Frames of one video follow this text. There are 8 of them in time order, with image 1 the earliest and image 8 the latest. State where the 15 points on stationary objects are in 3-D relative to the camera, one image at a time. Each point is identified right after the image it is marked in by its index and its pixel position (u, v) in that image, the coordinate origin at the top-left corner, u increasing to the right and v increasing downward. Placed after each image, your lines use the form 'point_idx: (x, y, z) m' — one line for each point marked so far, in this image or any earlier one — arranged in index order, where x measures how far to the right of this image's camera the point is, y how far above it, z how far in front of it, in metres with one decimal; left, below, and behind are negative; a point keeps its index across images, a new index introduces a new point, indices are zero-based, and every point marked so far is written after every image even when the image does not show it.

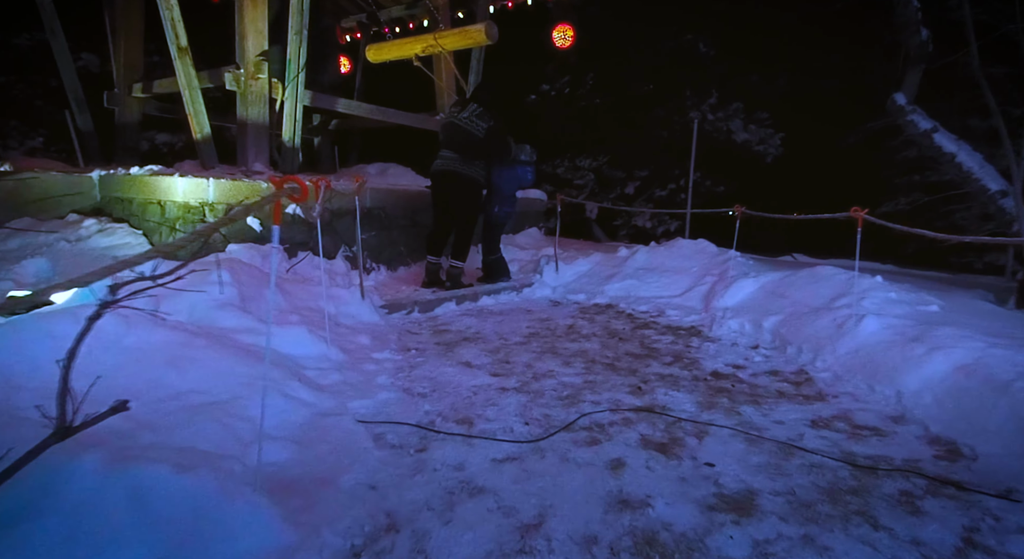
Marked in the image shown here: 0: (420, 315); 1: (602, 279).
0: (-0.8, -0.3, +4.2) m
1: (+1.0, 0.0, +5.7) m
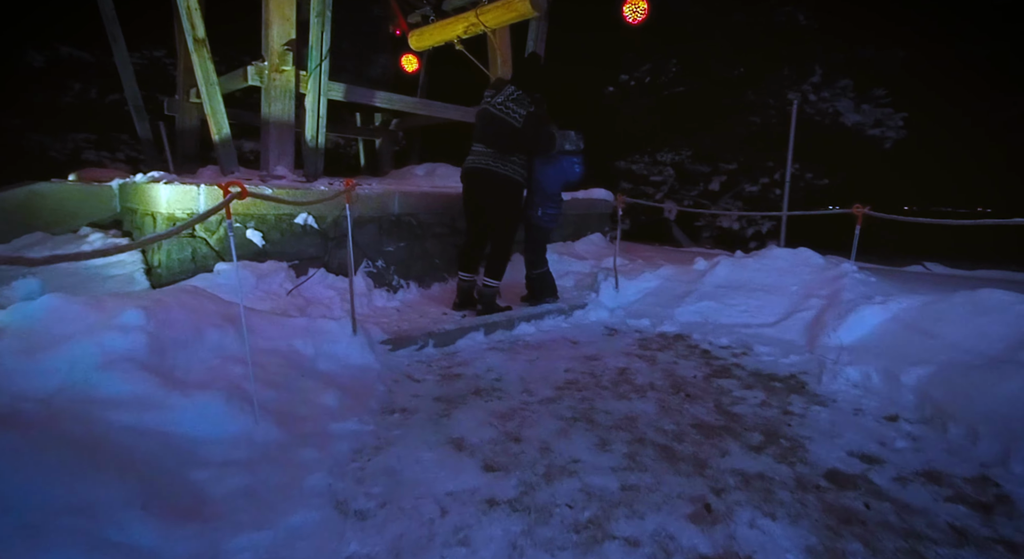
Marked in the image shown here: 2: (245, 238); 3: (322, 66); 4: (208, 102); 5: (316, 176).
0: (-0.5, -0.5, +3.4) m
1: (+1.5, -0.2, +4.7) m
2: (-2.2, +0.3, +4.0) m
3: (-1.9, +2.2, +4.8) m
4: (-2.9, +1.8, +4.8) m
5: (-2.0, +1.1, +5.1) m
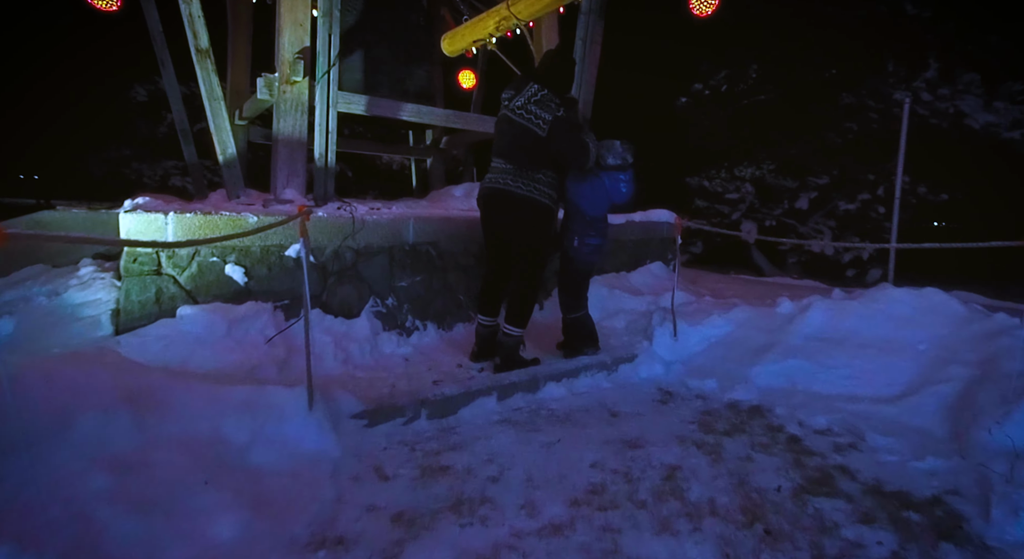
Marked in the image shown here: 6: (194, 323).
0: (-0.5, -0.8, +2.7) m
1: (+1.7, -0.5, +3.6) m
2: (-2.0, 0.0, +3.5) m
3: (-1.6, +1.8, +4.3) m
4: (-2.6, +1.5, +4.5) m
5: (-1.7, +0.7, +4.6) m
6: (-2.1, -0.3, +3.2) m
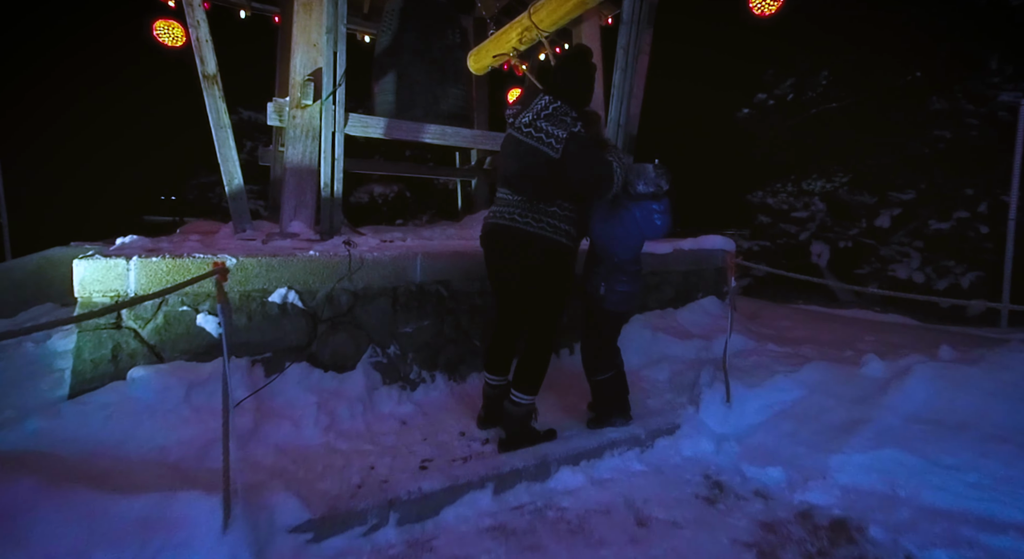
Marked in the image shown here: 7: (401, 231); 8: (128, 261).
0: (-0.5, -1.1, +2.1) m
1: (+1.8, -0.9, +2.8) m
2: (-2.0, -0.3, +3.1) m
3: (-1.4, +1.5, +3.9) m
4: (-2.4, +1.1, +4.2) m
5: (-1.5, +0.4, +4.2) m
6: (-2.1, -0.6, +2.8) m
7: (-1.1, +0.5, +5.0) m
8: (-2.2, +0.1, +2.9) m
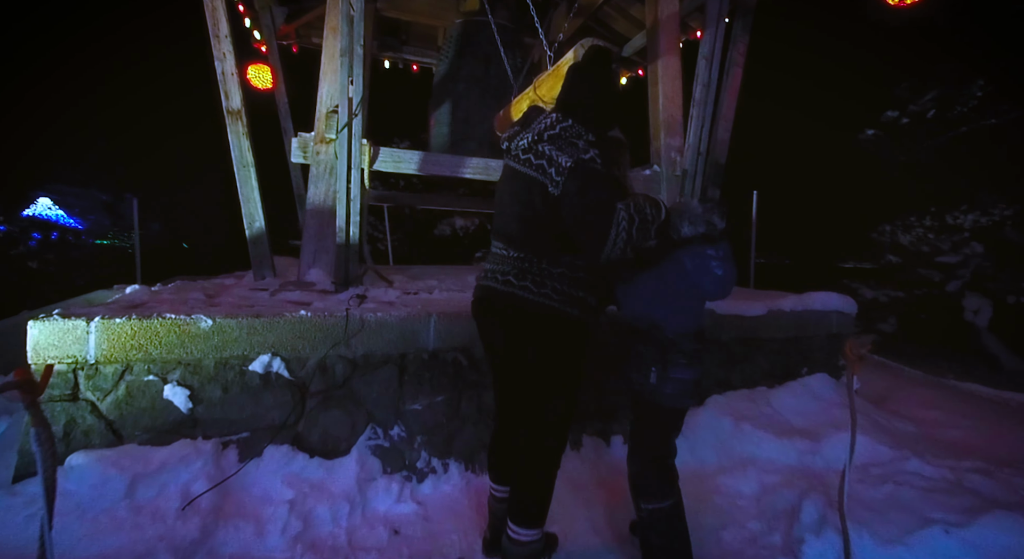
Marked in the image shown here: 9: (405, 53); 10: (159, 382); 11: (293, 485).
0: (-0.6, -1.4, +1.4) m
1: (+1.7, -1.3, +1.7) m
2: (-1.9, -0.6, +2.6) m
3: (-1.1, +1.1, +3.4) m
4: (-2.1, +0.7, +3.9) m
5: (-1.2, 0.0, +3.7) m
6: (-2.0, -0.9, +2.4) m
7: (-0.7, 0.0, +4.4) m
8: (-2.1, -0.2, +2.5) m
9: (-1.2, +2.9, +6.5) m
10: (-1.9, -0.5, +2.7) m
11: (-1.2, -1.1, +2.7) m
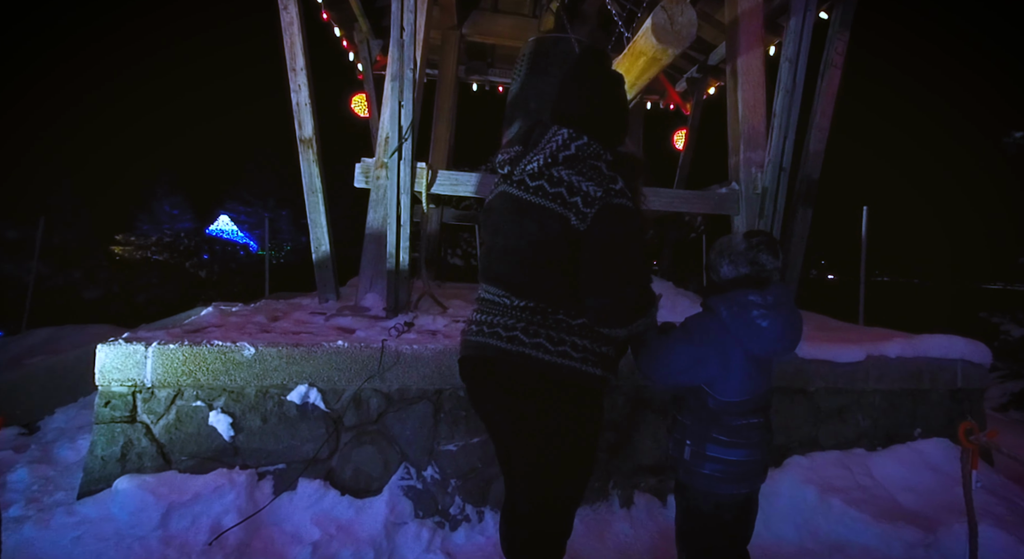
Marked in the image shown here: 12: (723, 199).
0: (-0.7, -1.6, +1.2) m
1: (+1.7, -1.5, +1.1) m
2: (-1.7, -0.8, +2.7) m
3: (-0.8, +0.9, +3.4) m
4: (-1.6, +0.6, +4.0) m
5: (-0.8, -0.2, +3.6) m
6: (-1.9, -1.1, +2.5) m
7: (-0.2, -0.2, +4.3) m
8: (-2.0, -0.4, +2.7) m
9: (-0.2, +2.6, +6.4) m
10: (-1.7, -0.7, +2.8) m
11: (-1.0, -1.3, +2.6) m
12: (+1.4, +0.6, +3.4) m
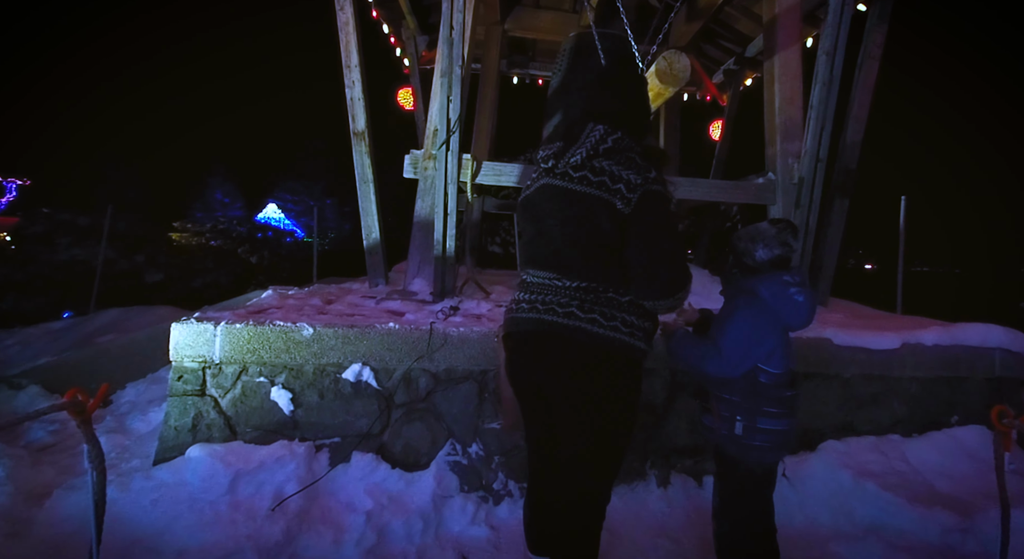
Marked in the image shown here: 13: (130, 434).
0: (-0.5, -1.5, +1.4) m
1: (+1.9, -1.4, +1.2) m
2: (-1.4, -0.7, +2.9) m
3: (-0.5, +1.0, +3.5) m
4: (-1.3, +0.7, +4.2) m
5: (-0.5, -0.1, +3.8) m
6: (-1.7, -1.0, +2.7) m
7: (+0.1, -0.1, +4.4) m
8: (-1.7, -0.3, +2.9) m
9: (+0.2, +2.7, +6.5) m
10: (-1.5, -0.6, +2.9) m
11: (-0.8, -1.2, +2.8) m
12: (+1.7, +0.6, +3.5) m
13: (-2.5, -1.0, +3.2) m
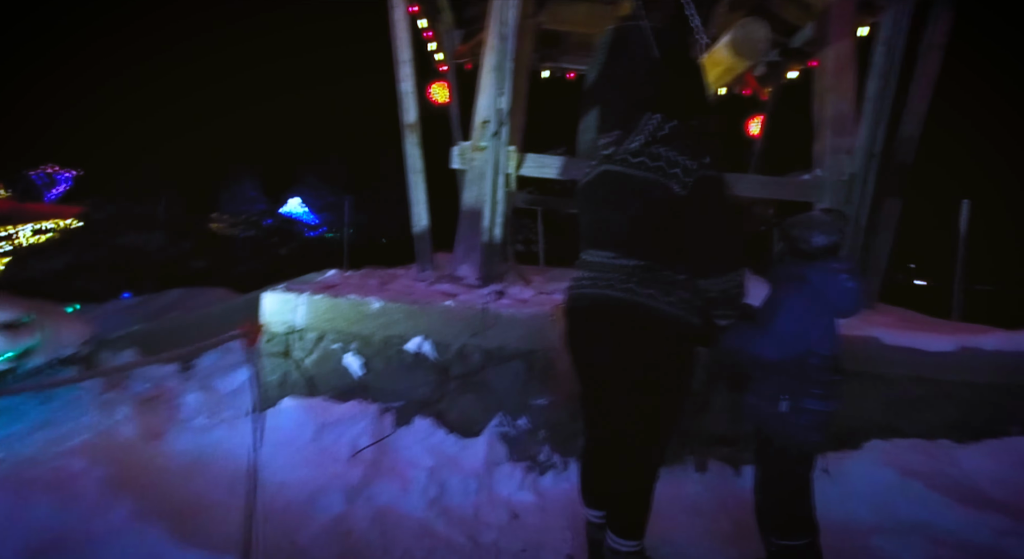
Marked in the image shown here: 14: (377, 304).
0: (-0.4, -1.4, +1.6) m
1: (+2.0, -1.4, +1.2) m
2: (-1.1, -0.5, +3.2) m
3: (-0.1, +1.1, +3.7) m
4: (-0.9, +0.8, +4.4) m
5: (-0.2, 0.0, +4.0) m
6: (-1.4, -0.8, +3.0) m
7: (+0.6, 0.0, +4.6) m
8: (-1.4, -0.1, +3.2) m
9: (+0.9, +2.8, +6.7) m
10: (-1.1, -0.5, +3.2) m
11: (-0.5, -1.1, +3.0) m
12: (+2.1, +0.6, +3.6) m
13: (-2.2, -0.8, +3.6) m
14: (-0.9, -0.2, +3.2) m
